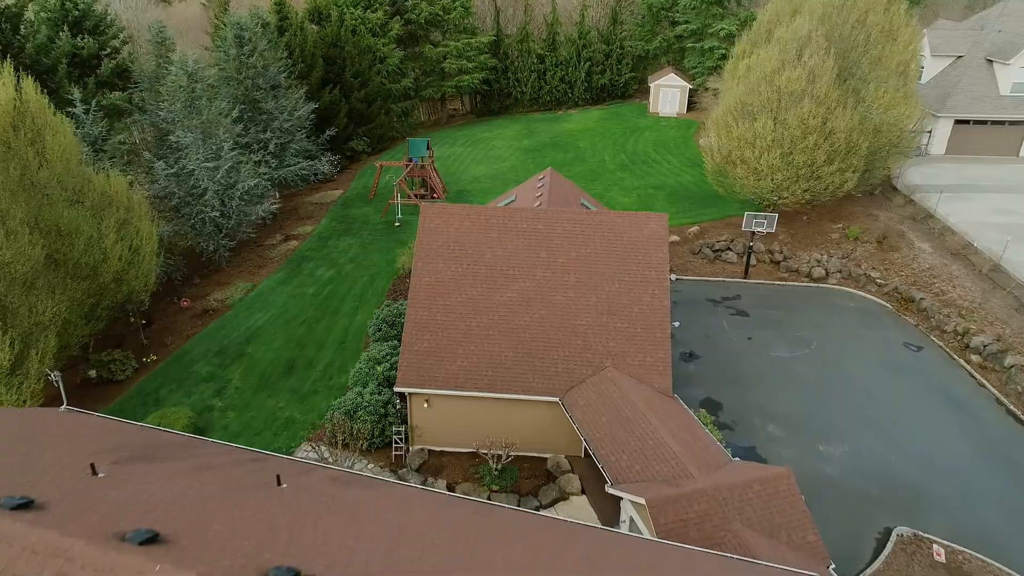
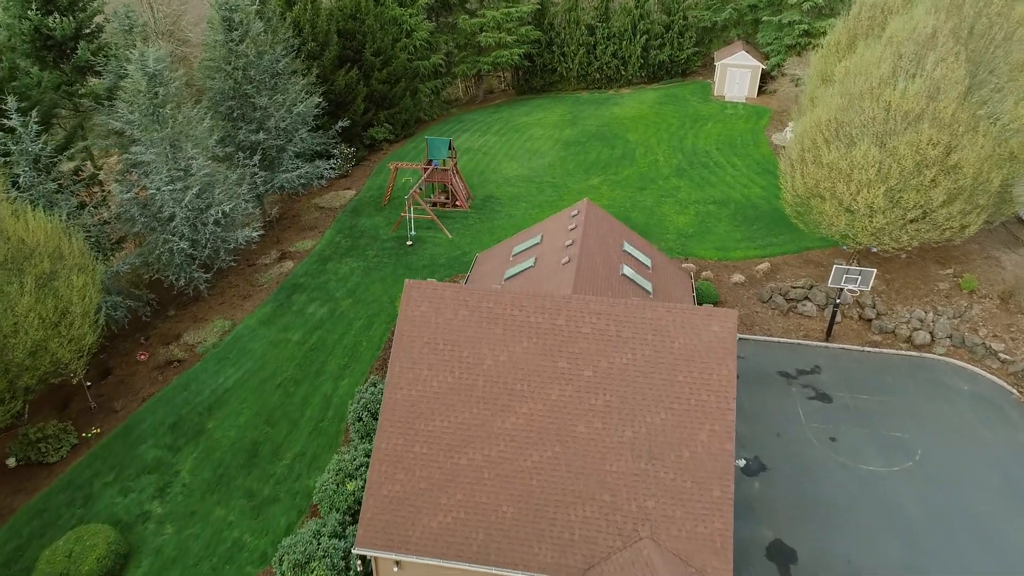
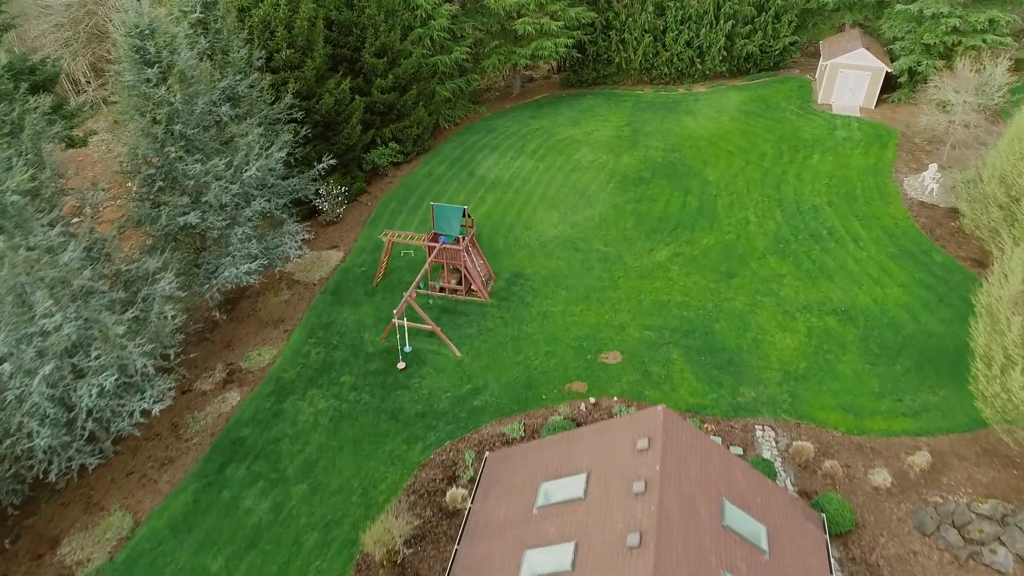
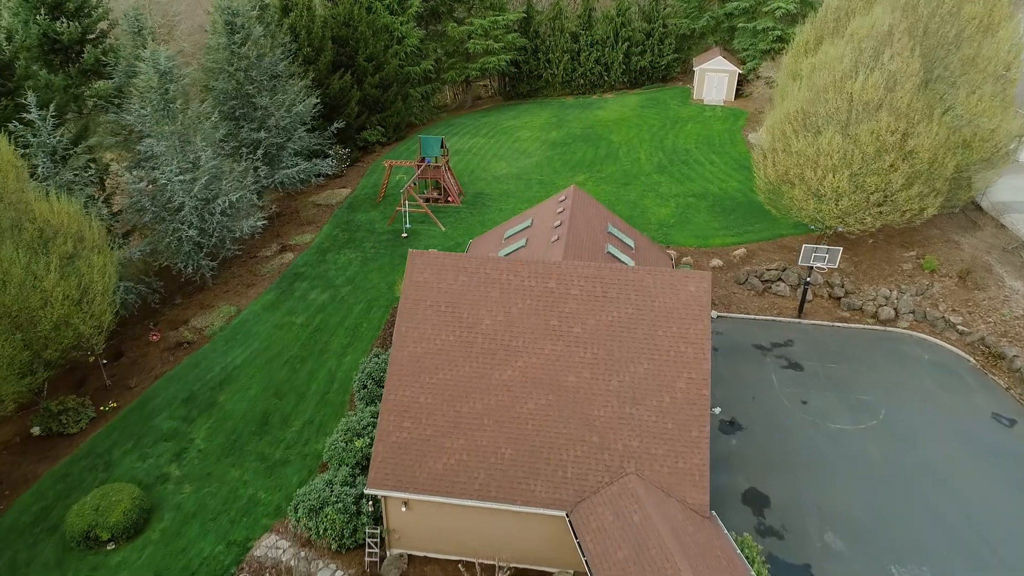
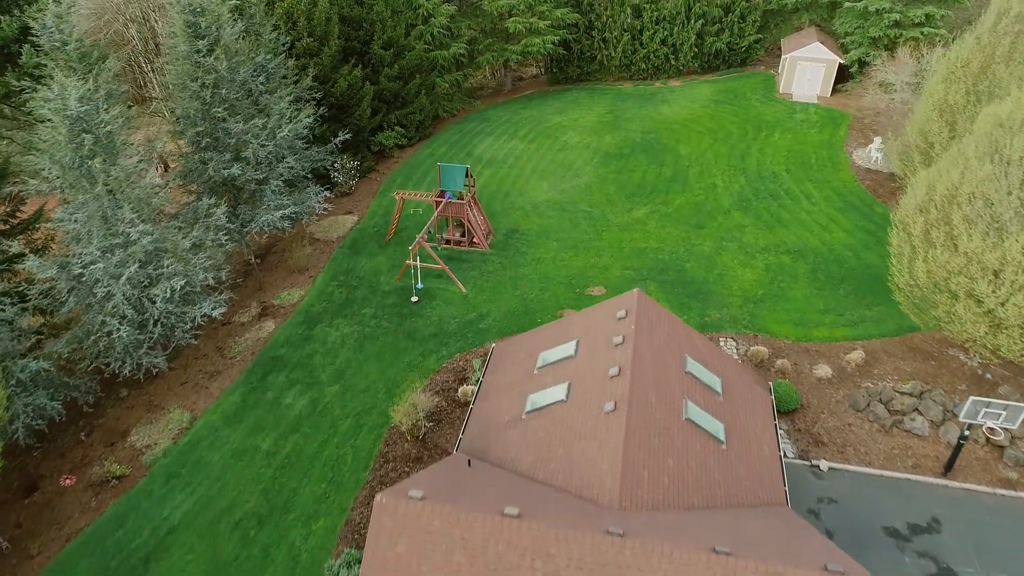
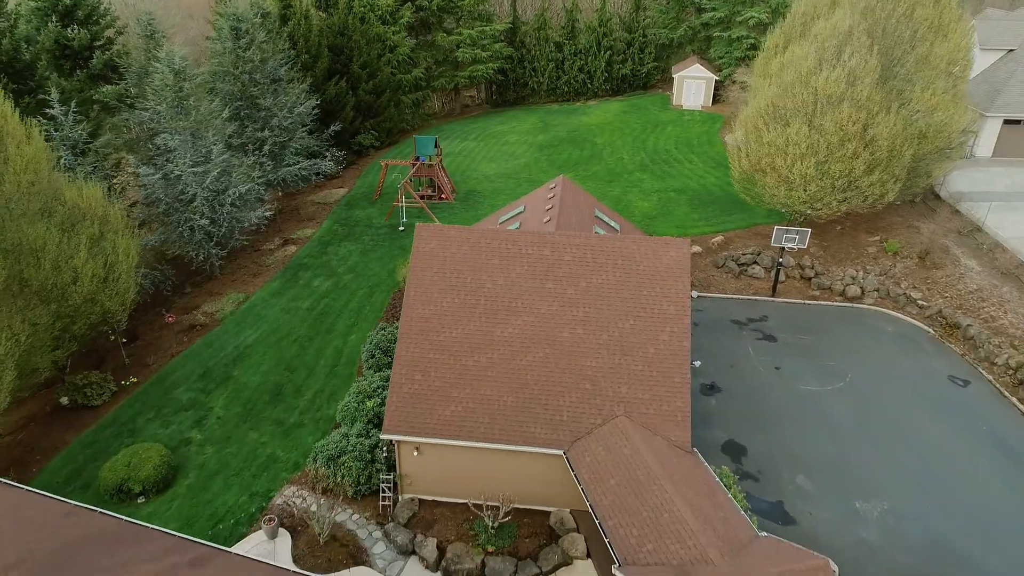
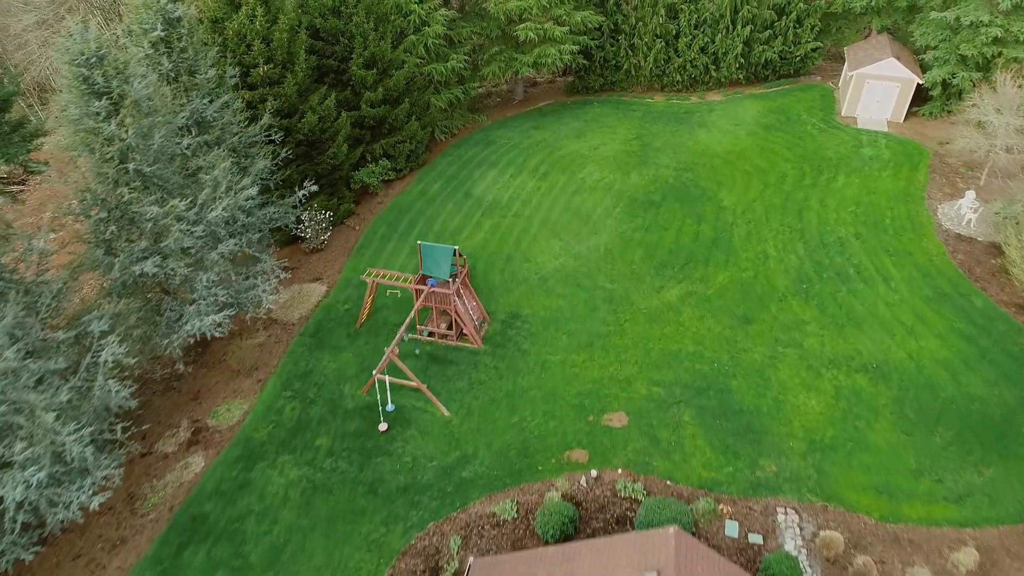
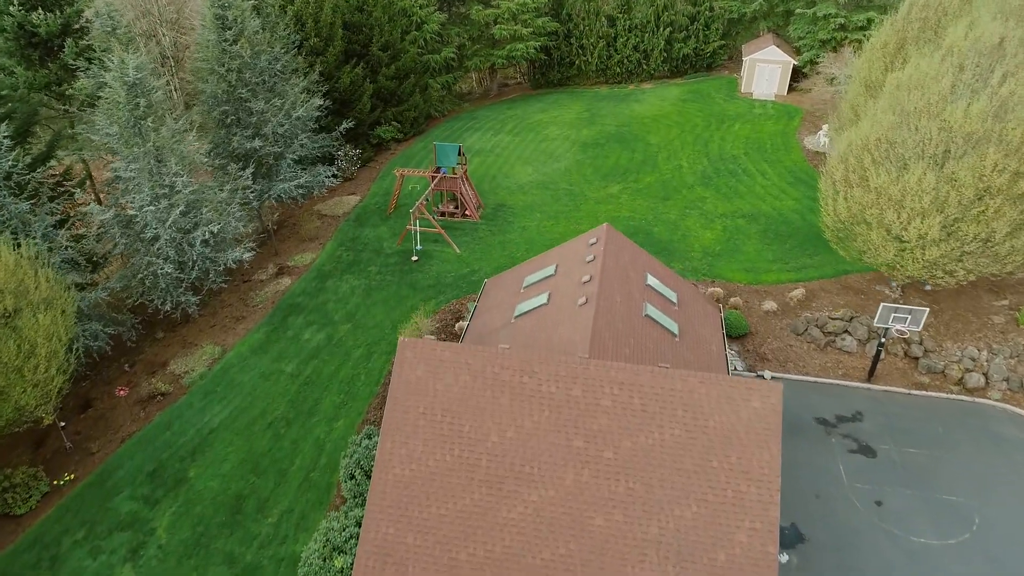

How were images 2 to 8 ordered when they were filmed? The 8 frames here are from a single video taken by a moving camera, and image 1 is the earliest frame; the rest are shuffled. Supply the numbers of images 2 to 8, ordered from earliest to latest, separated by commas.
6, 4, 2, 8, 5, 3, 7
